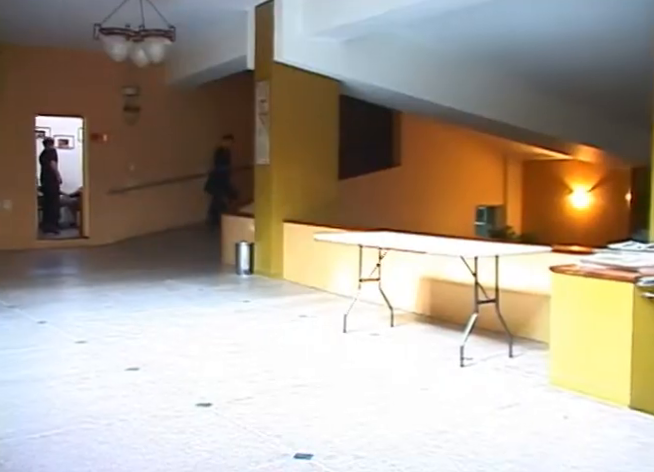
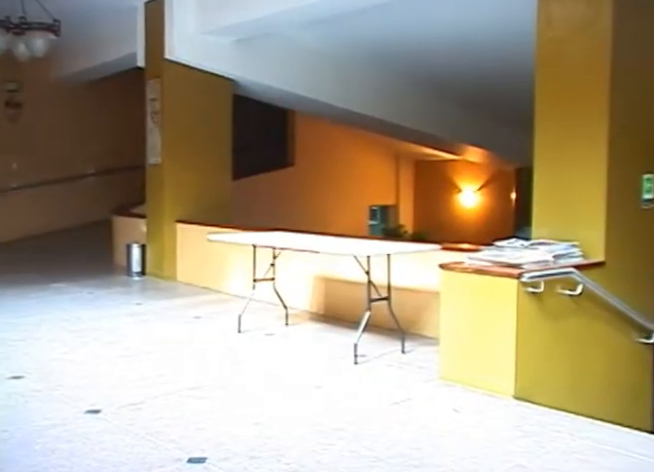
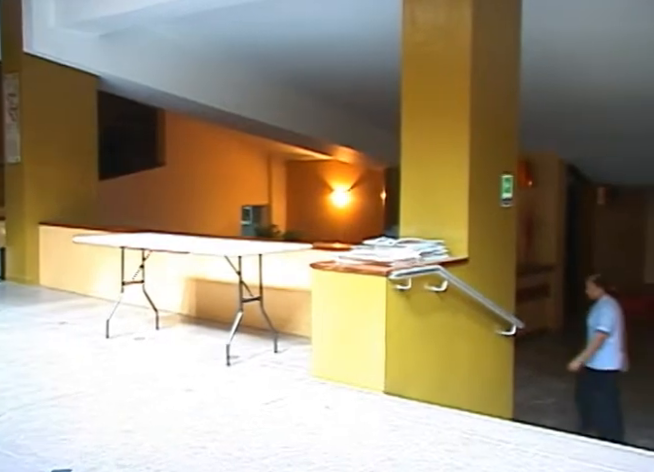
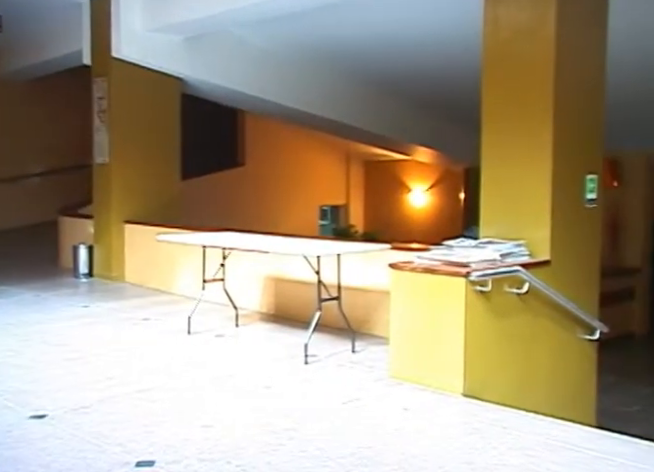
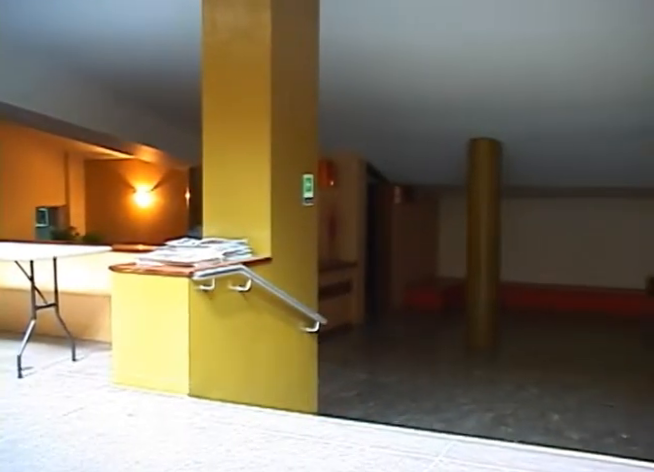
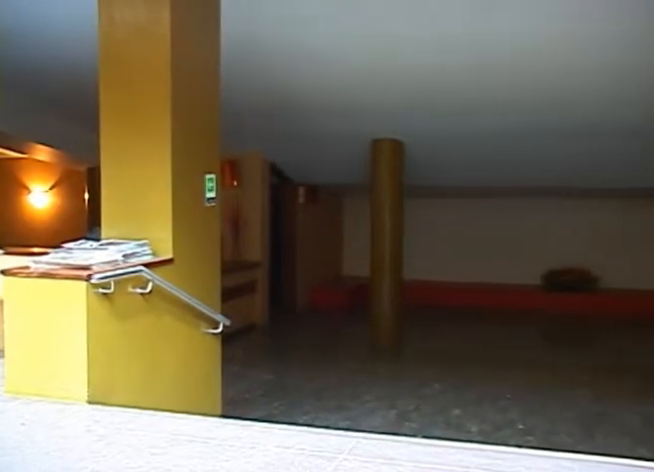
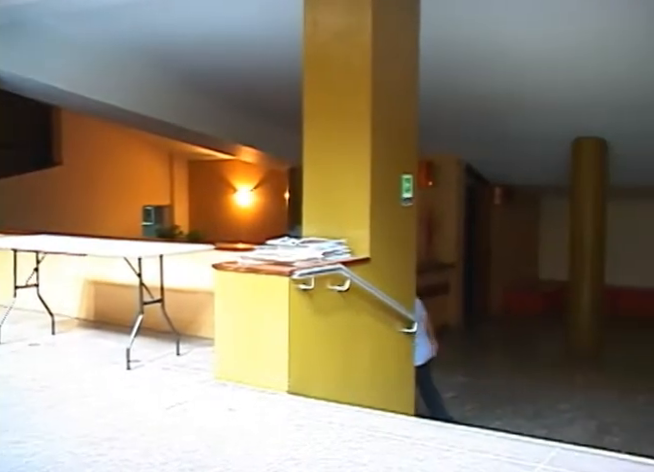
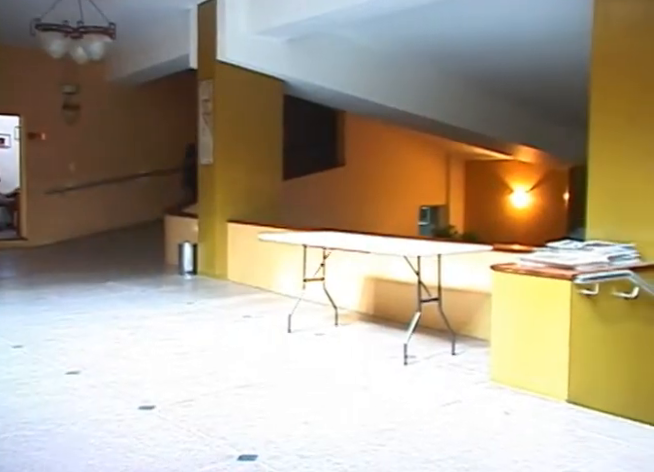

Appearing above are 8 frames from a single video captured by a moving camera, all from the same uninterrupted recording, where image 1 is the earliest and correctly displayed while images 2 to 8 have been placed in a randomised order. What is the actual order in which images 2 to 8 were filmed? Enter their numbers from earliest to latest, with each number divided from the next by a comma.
8, 2, 4, 3, 7, 5, 6
